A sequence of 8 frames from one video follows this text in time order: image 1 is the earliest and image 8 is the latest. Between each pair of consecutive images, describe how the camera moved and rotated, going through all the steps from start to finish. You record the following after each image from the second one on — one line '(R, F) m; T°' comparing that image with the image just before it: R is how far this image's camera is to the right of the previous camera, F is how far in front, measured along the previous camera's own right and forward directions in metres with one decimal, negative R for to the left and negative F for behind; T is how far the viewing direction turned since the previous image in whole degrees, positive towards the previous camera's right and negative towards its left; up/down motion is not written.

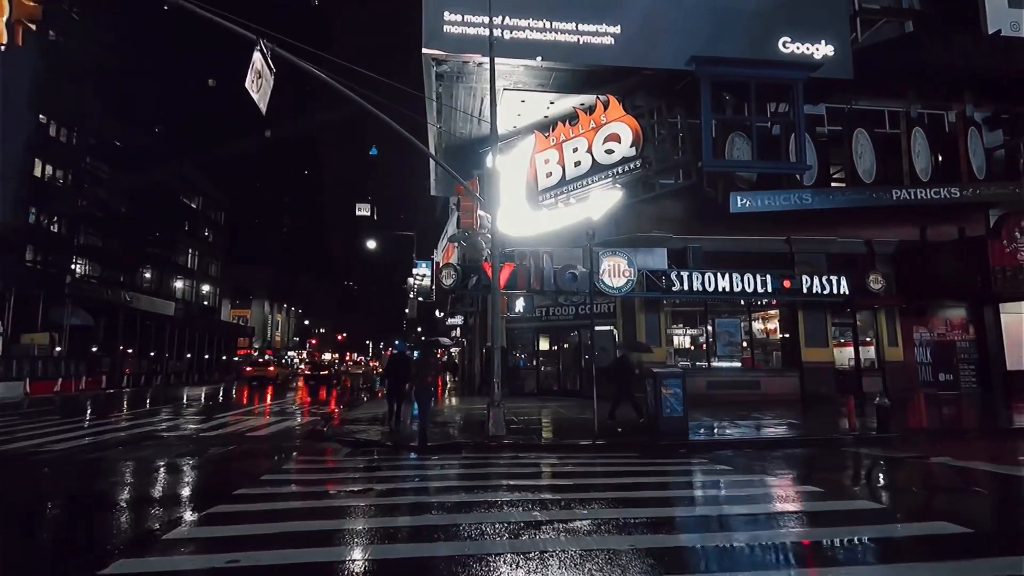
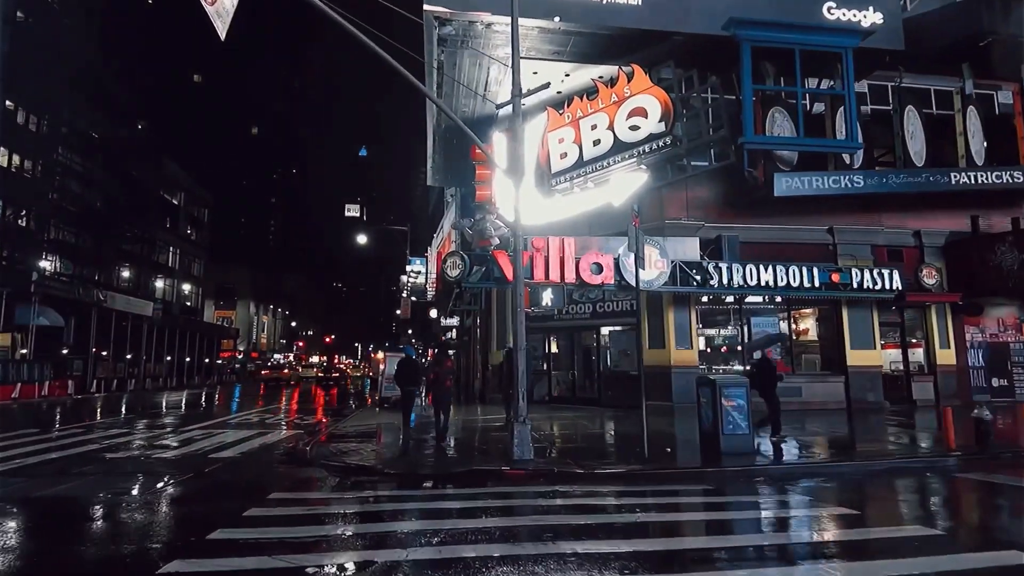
(-0.7, +2.3) m; +1°
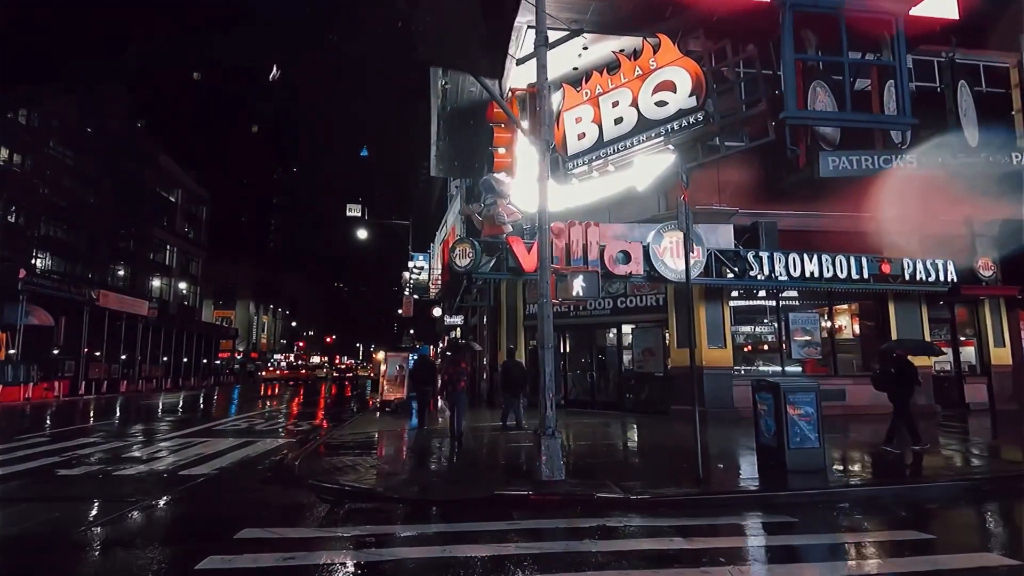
(-0.4, +1.6) m; 0°
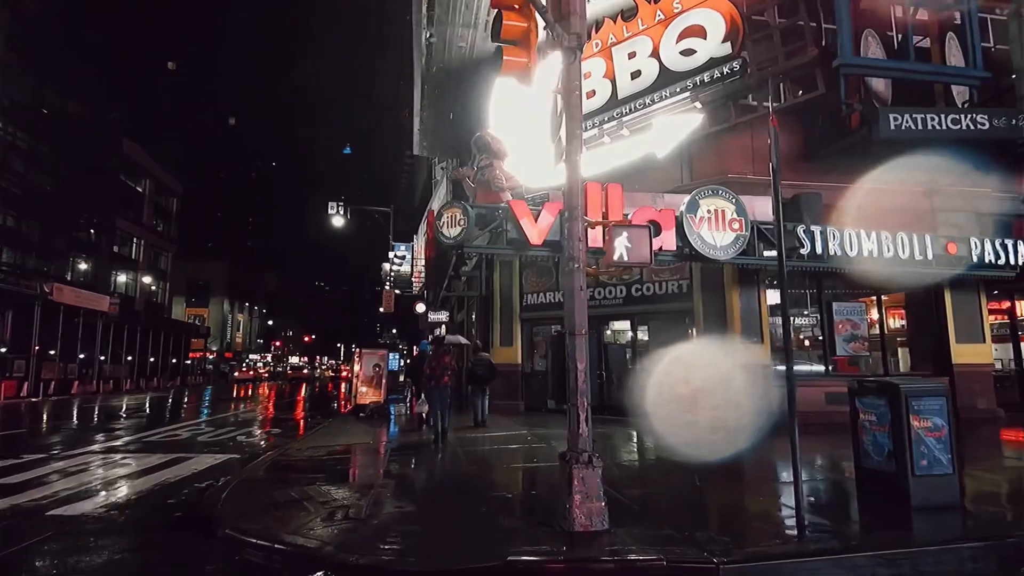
(-0.3, +2.6) m; +2°
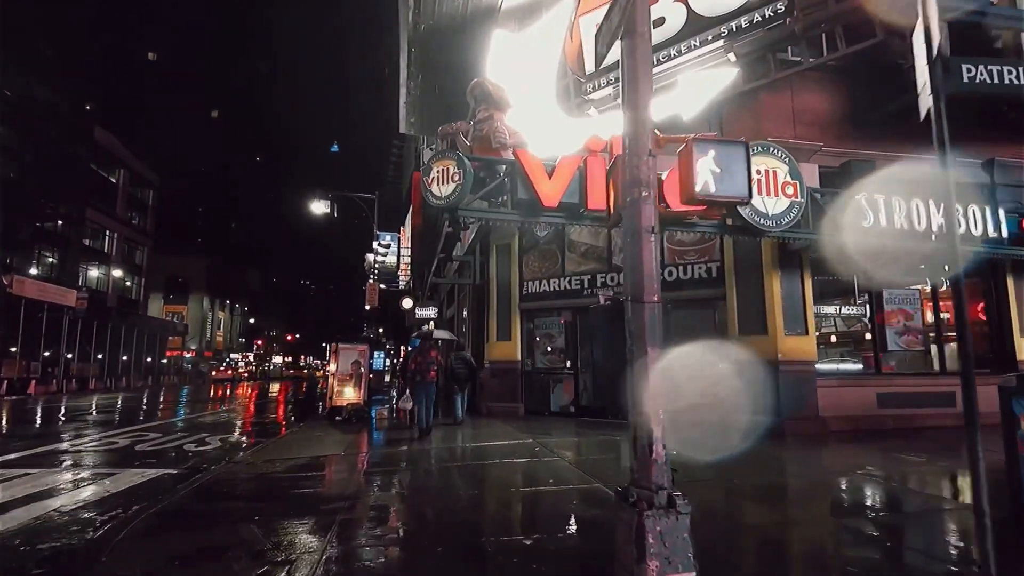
(-0.3, +2.0) m; +1°
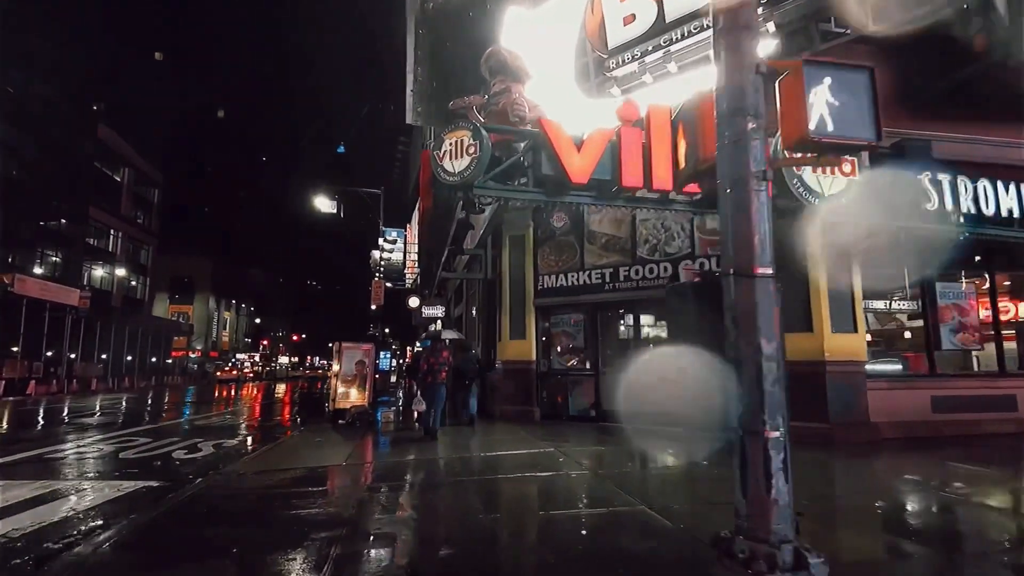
(-0.2, +1.0) m; -1°
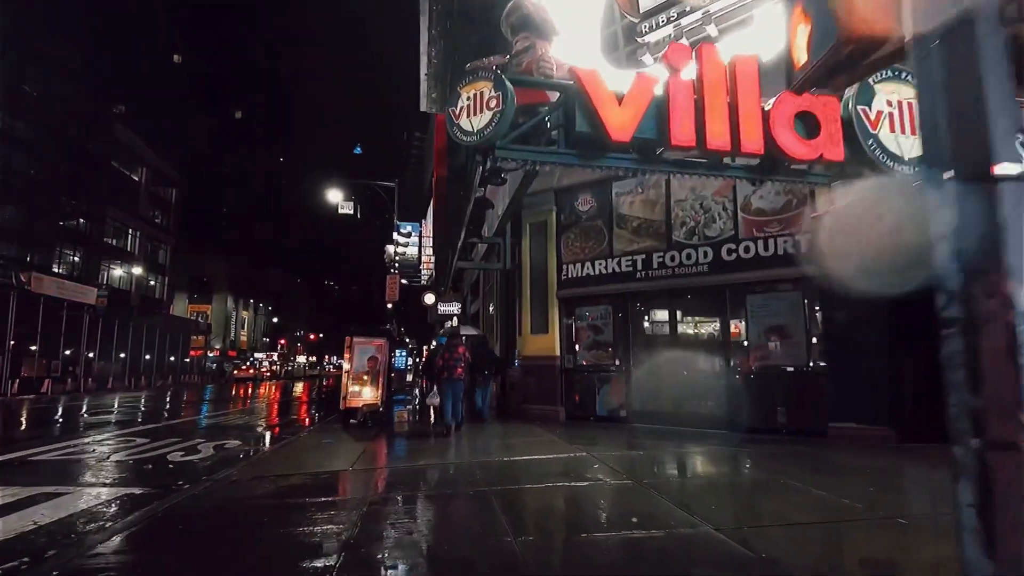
(-0.1, +1.0) m; -2°
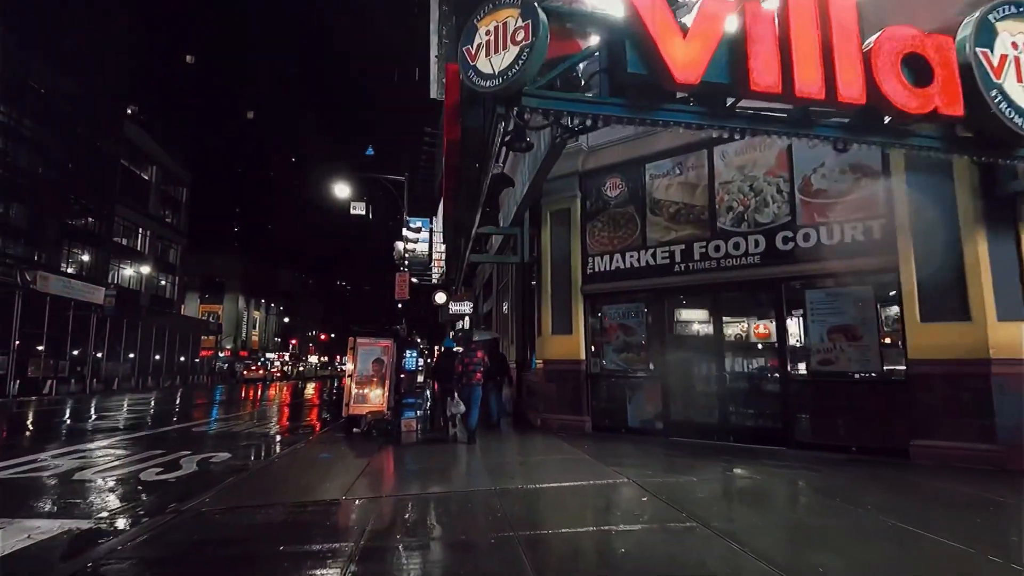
(-0.2, +1.3) m; -1°
